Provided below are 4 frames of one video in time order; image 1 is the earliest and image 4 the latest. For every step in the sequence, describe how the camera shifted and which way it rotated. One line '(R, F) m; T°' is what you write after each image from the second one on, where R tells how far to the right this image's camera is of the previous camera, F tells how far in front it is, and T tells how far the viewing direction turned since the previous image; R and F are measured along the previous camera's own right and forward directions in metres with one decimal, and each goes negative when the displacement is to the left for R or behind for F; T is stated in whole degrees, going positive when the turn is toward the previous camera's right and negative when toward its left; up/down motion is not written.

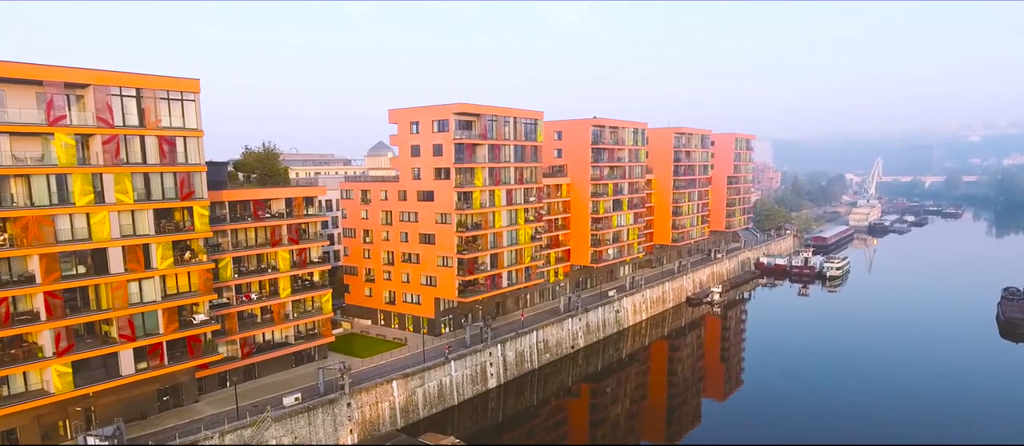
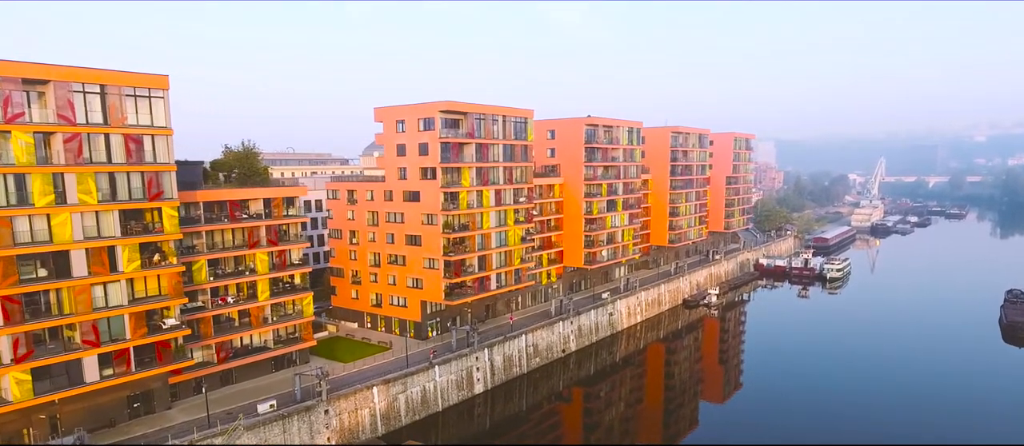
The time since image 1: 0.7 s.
(+1.1, +1.3) m; 0°
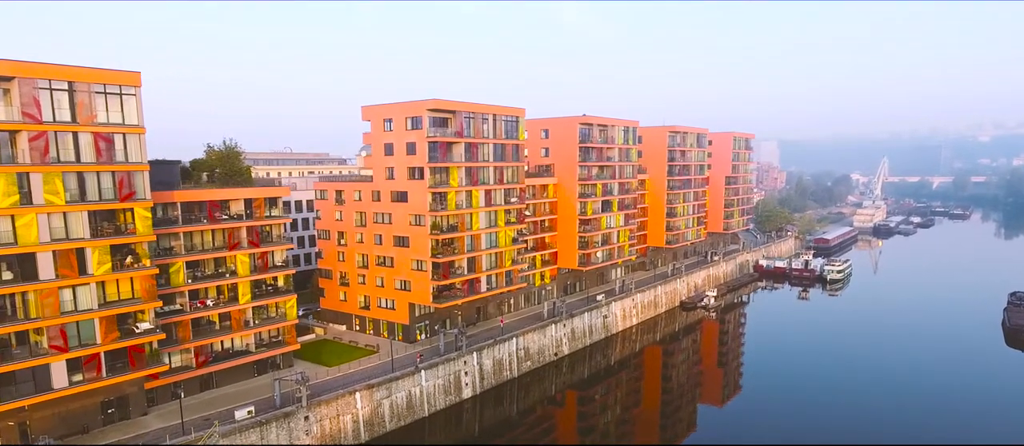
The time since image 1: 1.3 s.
(+1.0, +1.1) m; 0°
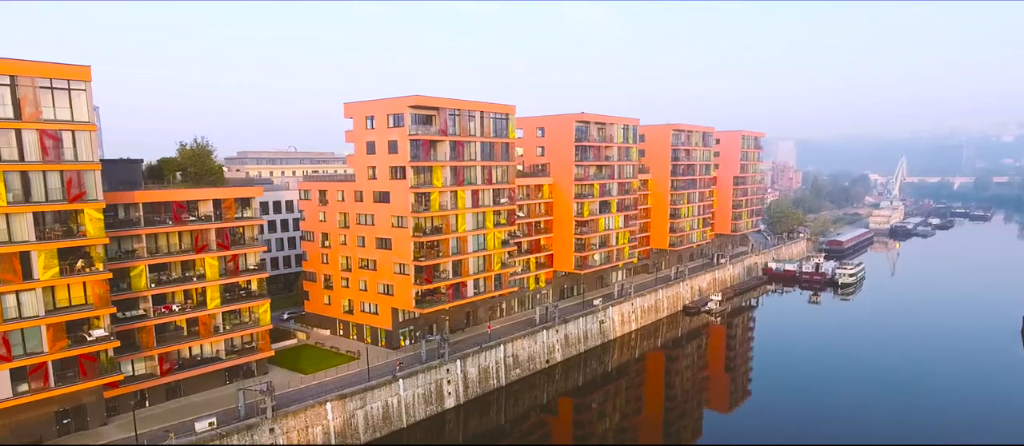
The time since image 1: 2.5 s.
(+2.1, +2.1) m; -1°
